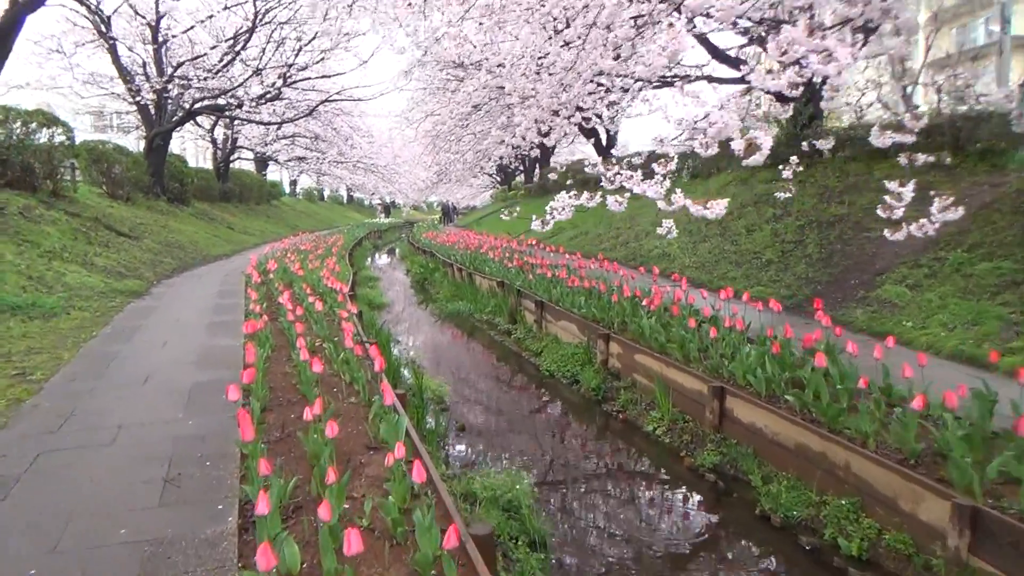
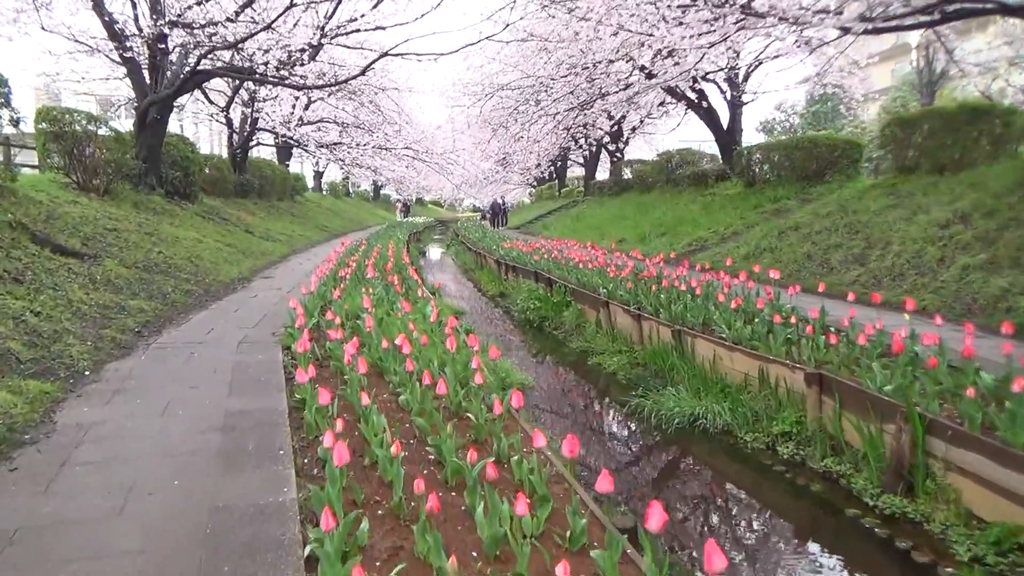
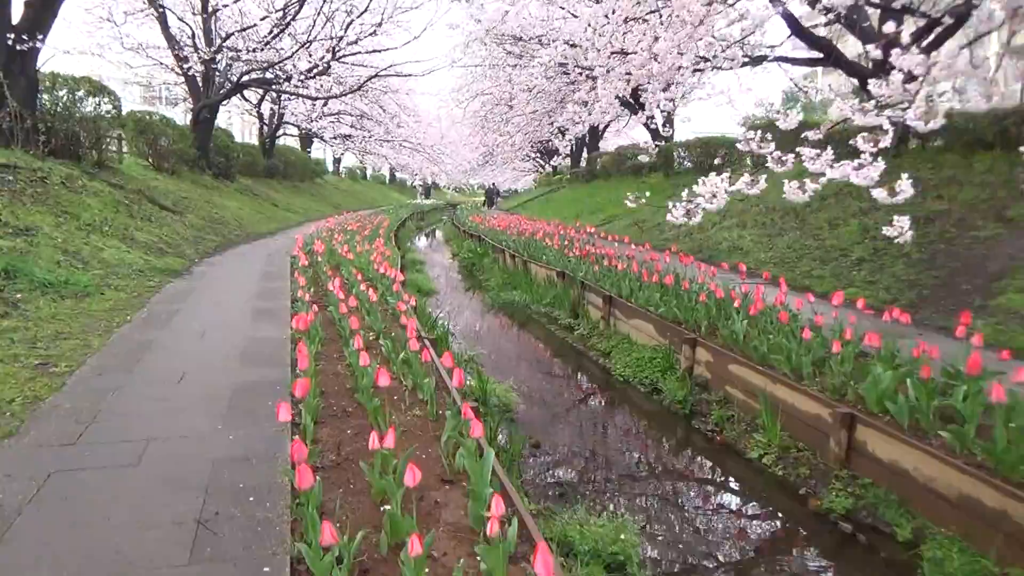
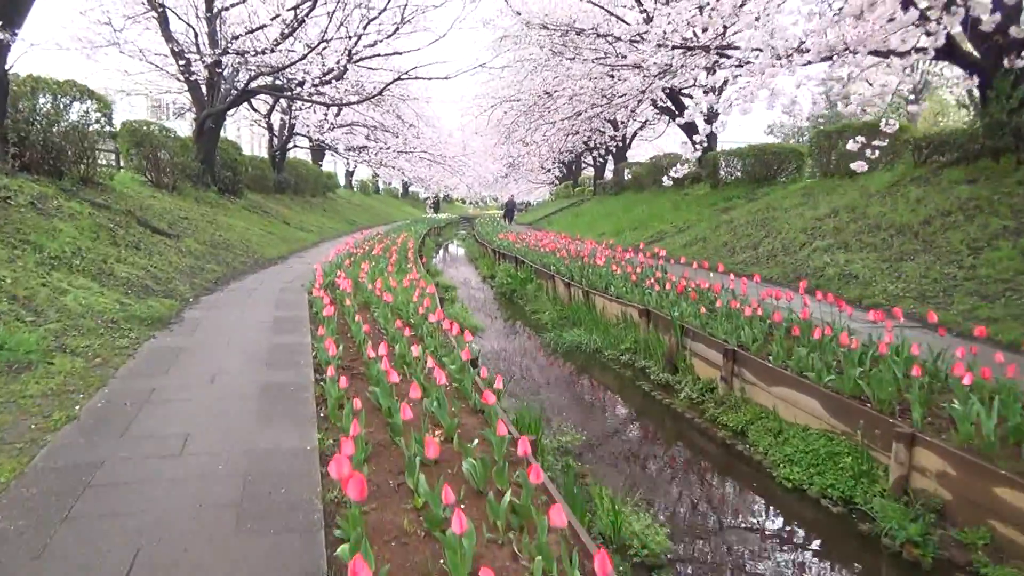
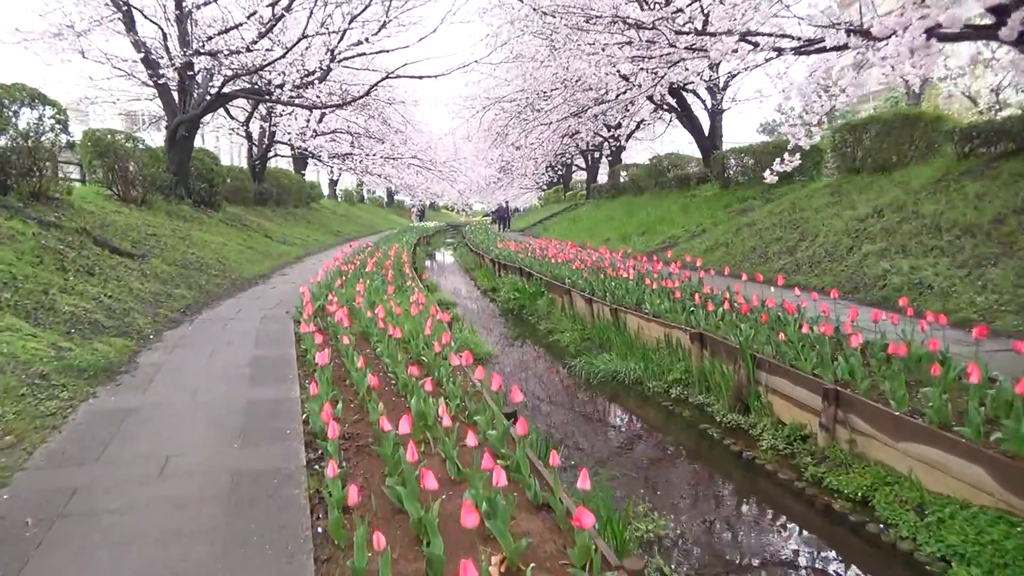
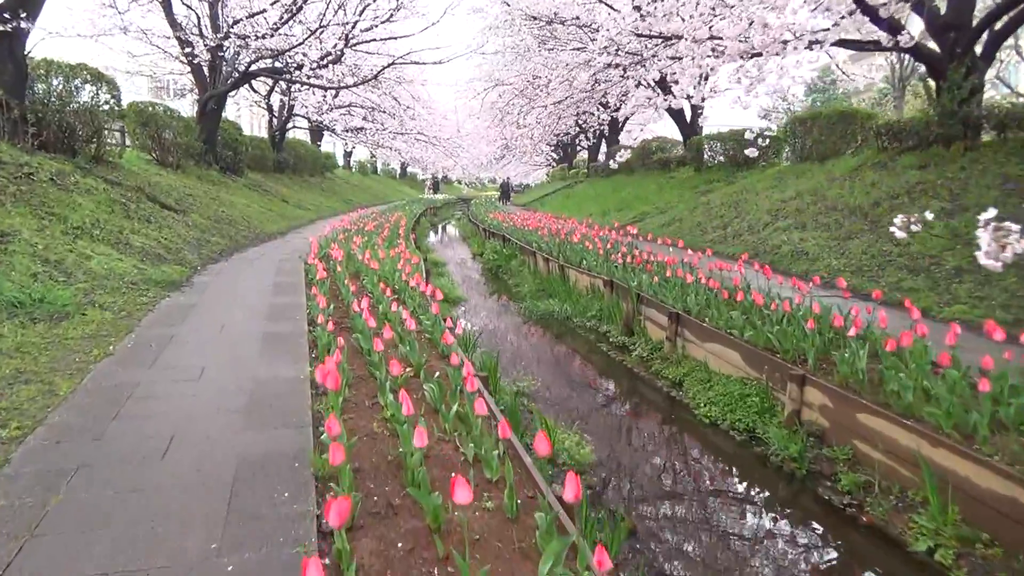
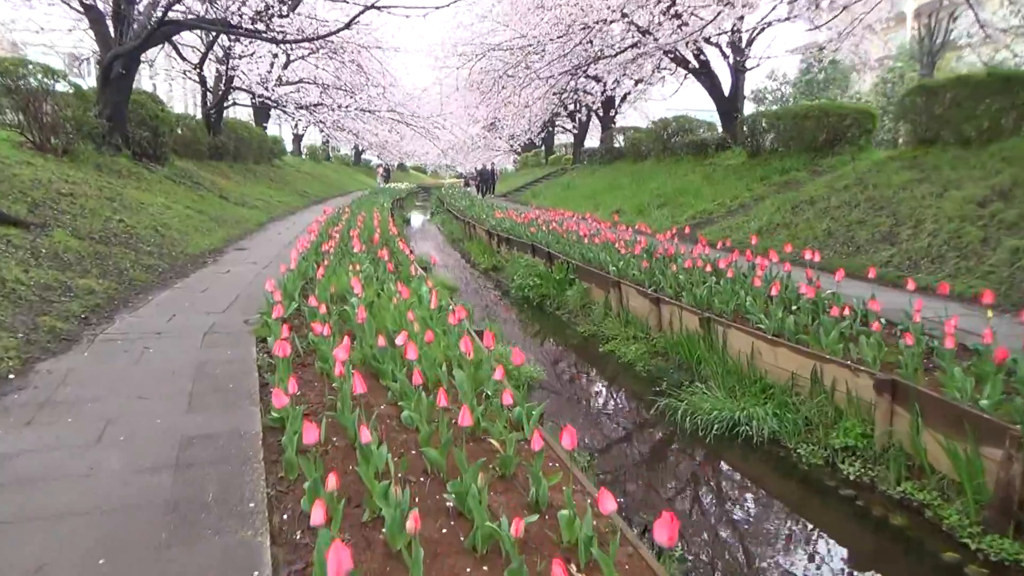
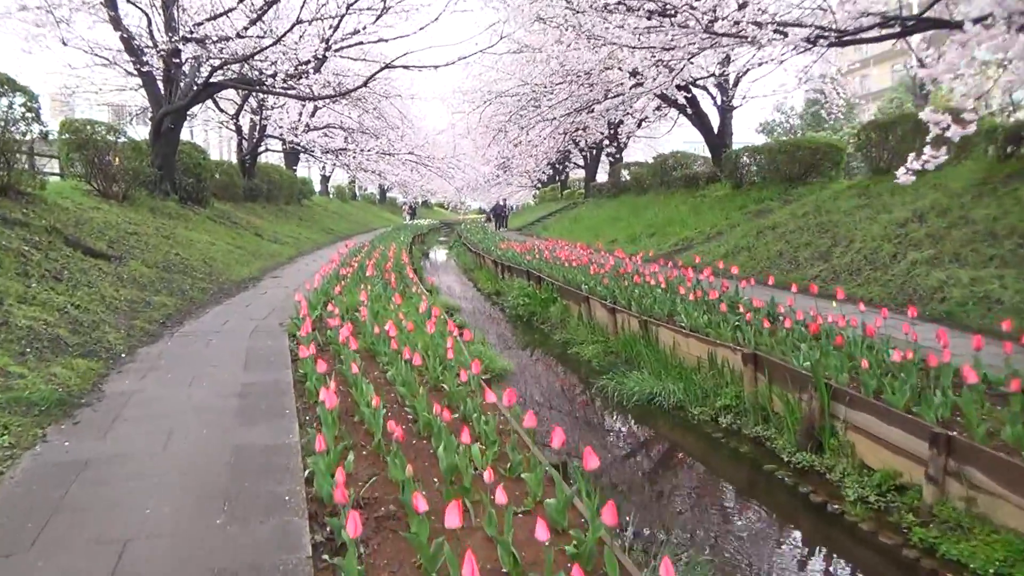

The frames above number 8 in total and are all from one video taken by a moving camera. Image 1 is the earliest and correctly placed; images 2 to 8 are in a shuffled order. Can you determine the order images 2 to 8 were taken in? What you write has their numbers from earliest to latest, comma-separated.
3, 6, 4, 5, 8, 2, 7
